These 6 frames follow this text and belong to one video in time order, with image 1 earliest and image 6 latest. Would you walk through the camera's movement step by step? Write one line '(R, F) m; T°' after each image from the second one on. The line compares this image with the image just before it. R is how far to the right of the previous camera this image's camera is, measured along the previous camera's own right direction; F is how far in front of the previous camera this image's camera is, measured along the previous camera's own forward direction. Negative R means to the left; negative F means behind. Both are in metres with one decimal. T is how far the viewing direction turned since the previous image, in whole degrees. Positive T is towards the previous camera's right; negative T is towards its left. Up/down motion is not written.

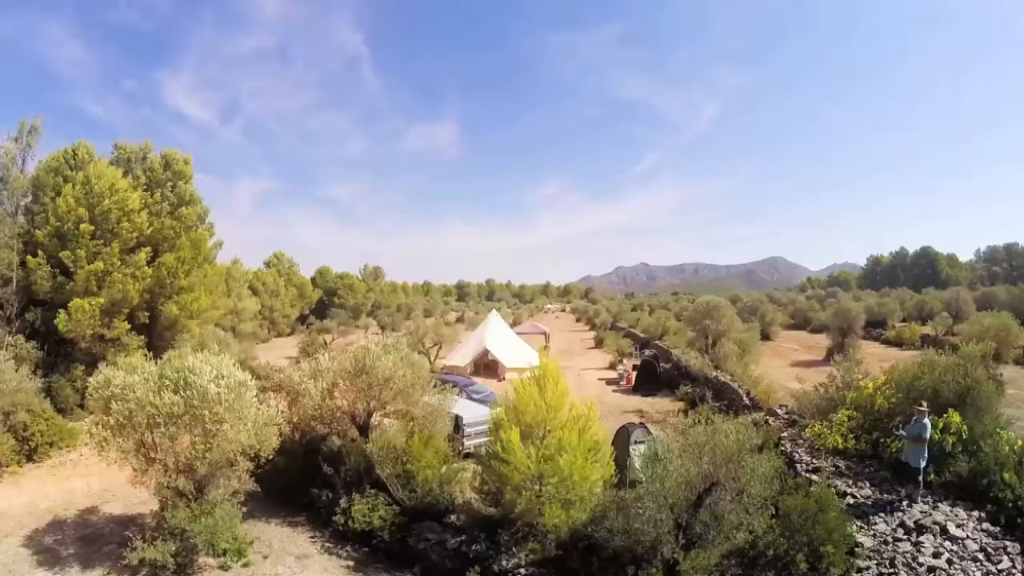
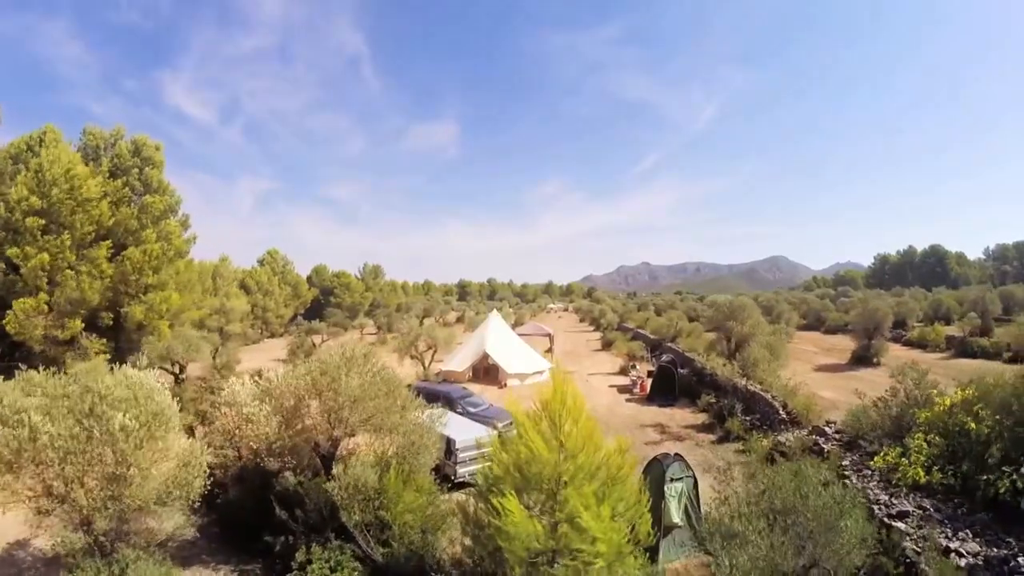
(0.0, +2.4) m; 0°
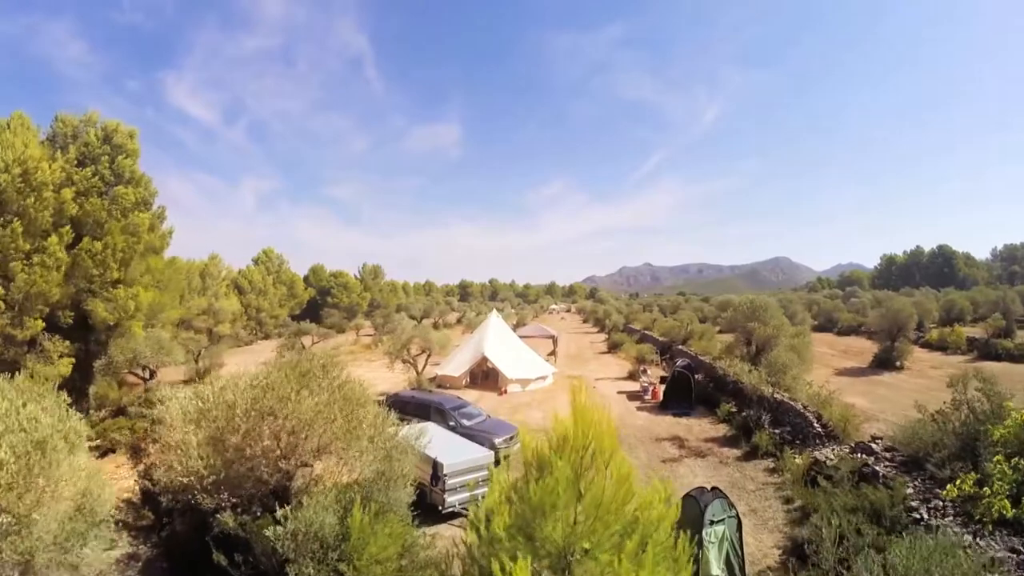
(+0.1, +1.8) m; 0°
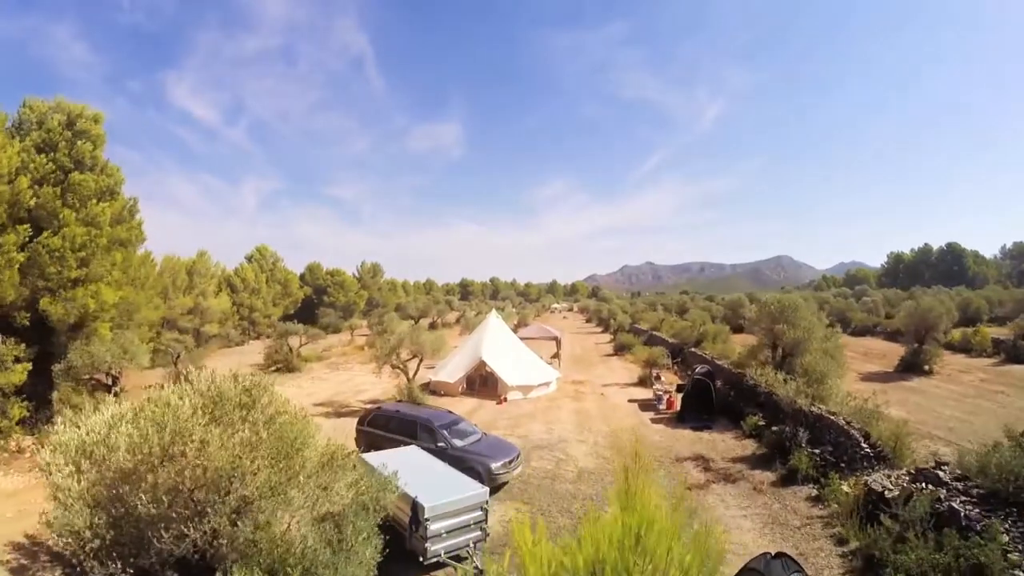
(+0.1, +2.0) m; 0°
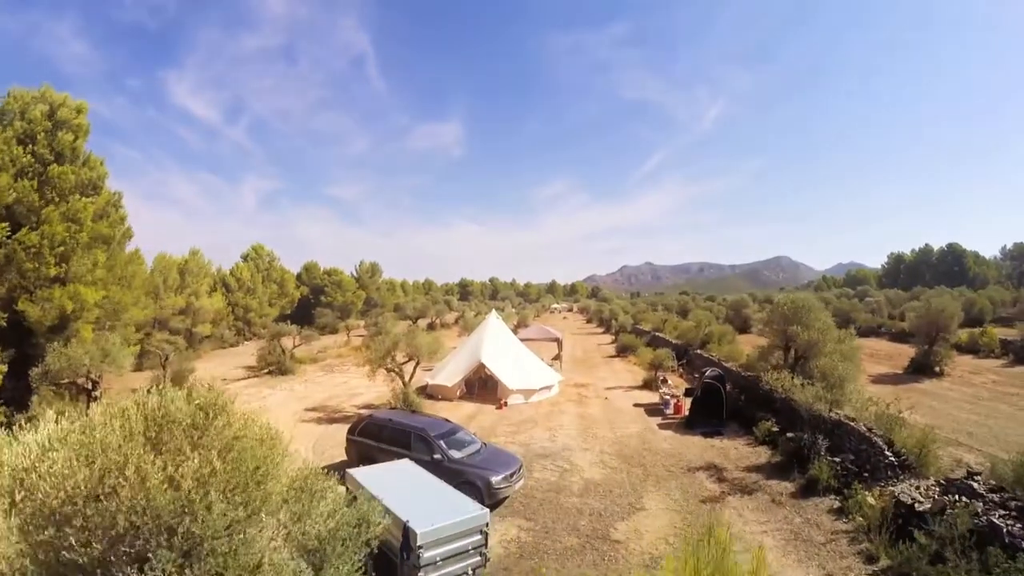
(0.0, +0.8) m; 0°
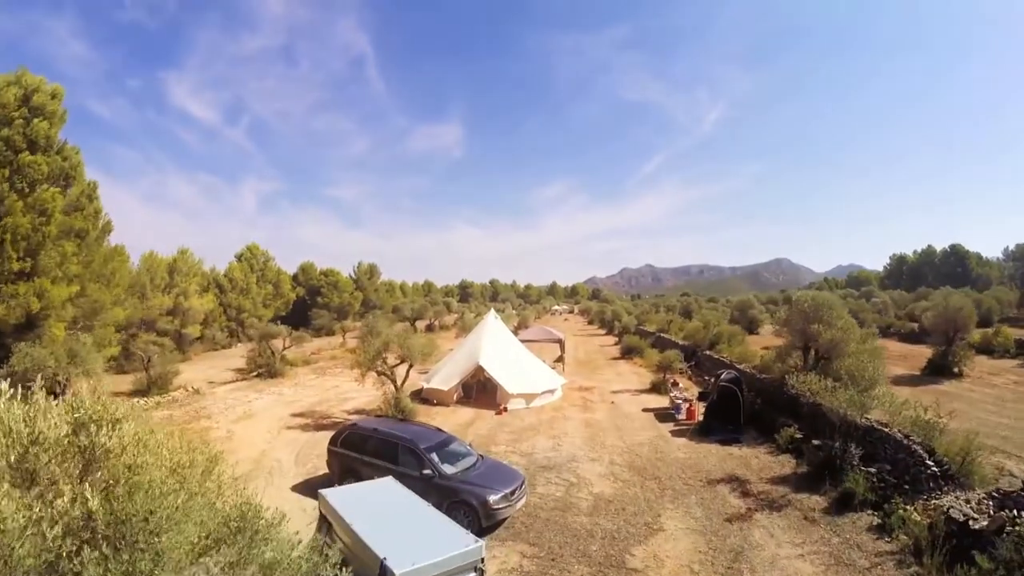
(0.0, +1.2) m; 0°
